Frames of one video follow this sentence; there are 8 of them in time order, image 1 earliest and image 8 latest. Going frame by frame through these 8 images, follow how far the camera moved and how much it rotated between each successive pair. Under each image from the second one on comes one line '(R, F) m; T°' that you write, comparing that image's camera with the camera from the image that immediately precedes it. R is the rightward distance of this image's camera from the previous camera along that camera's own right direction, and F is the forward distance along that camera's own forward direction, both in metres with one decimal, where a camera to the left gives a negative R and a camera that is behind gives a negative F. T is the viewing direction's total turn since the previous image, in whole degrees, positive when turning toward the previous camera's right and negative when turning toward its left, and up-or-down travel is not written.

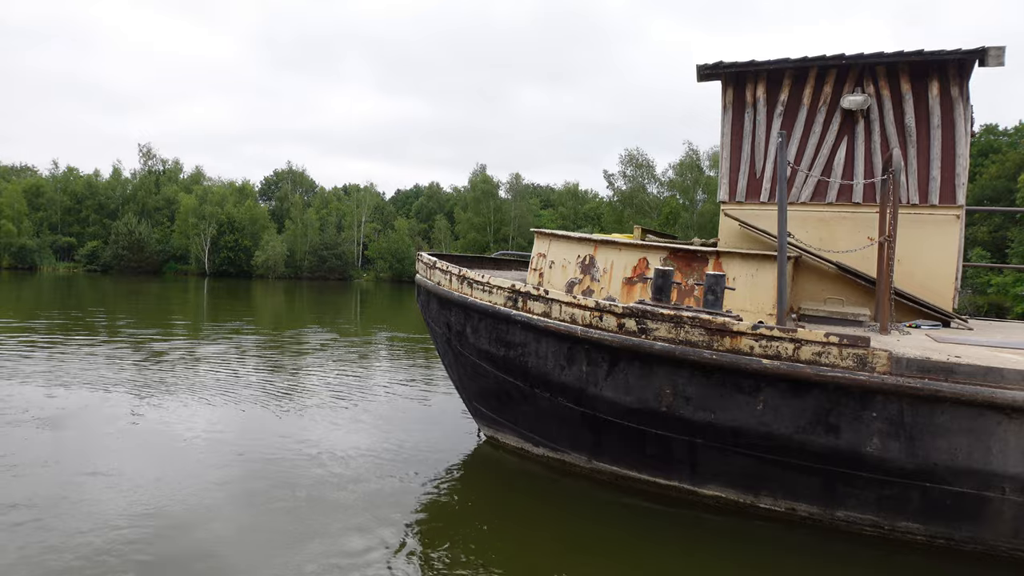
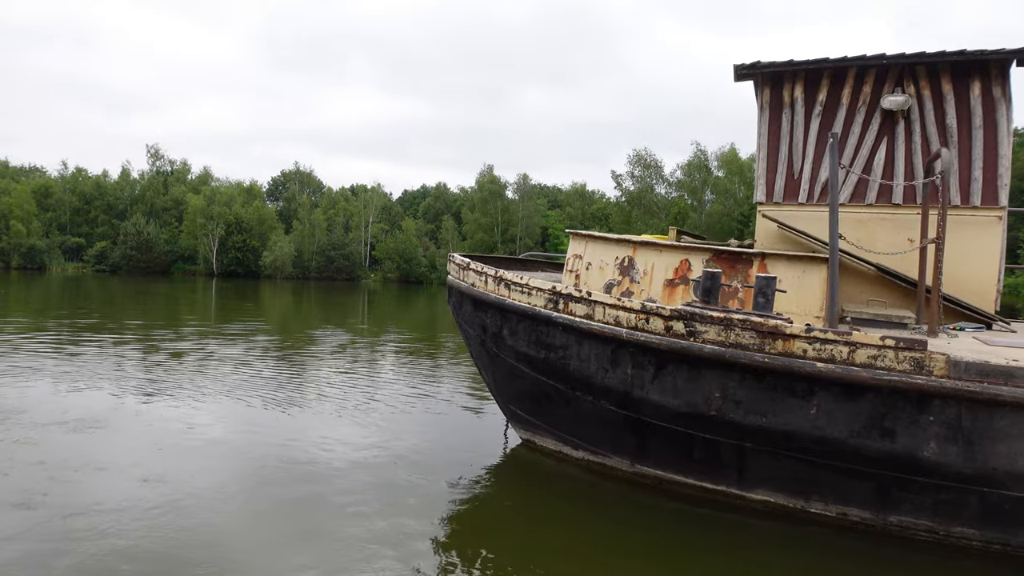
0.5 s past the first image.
(-0.2, 0.0) m; 0°
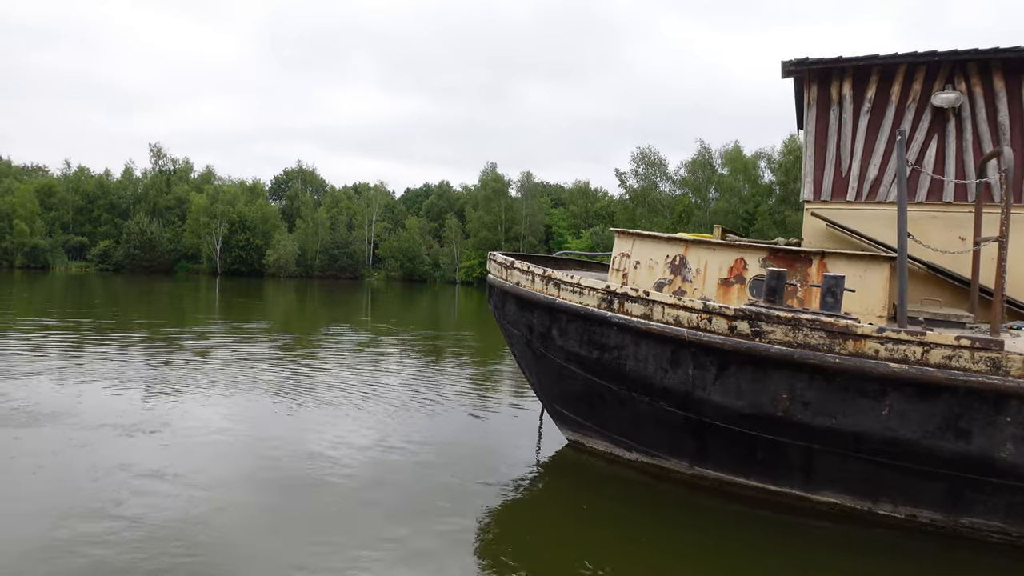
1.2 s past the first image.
(-0.3, 0.0) m; 0°
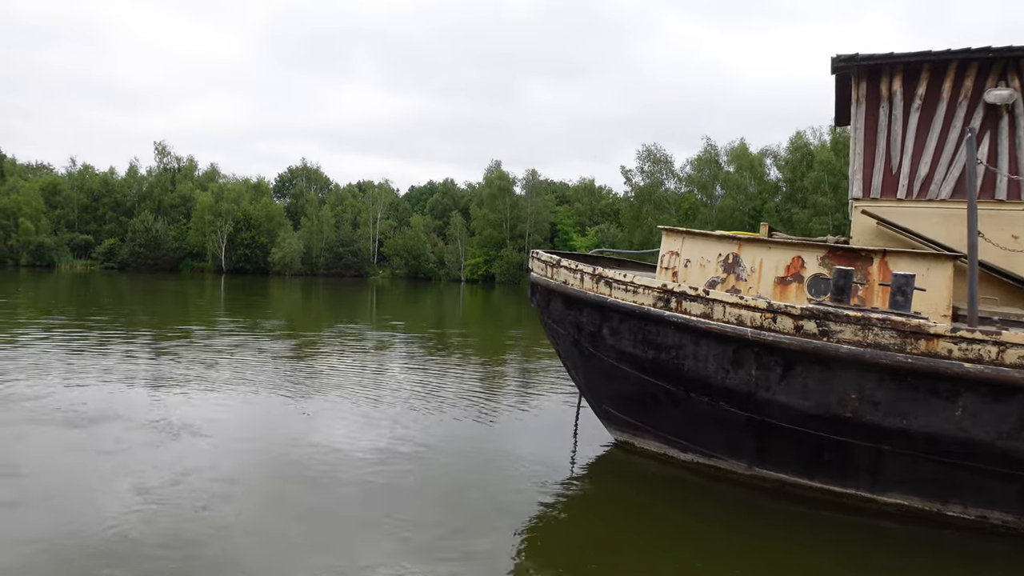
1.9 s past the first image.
(-0.3, 0.0) m; 0°
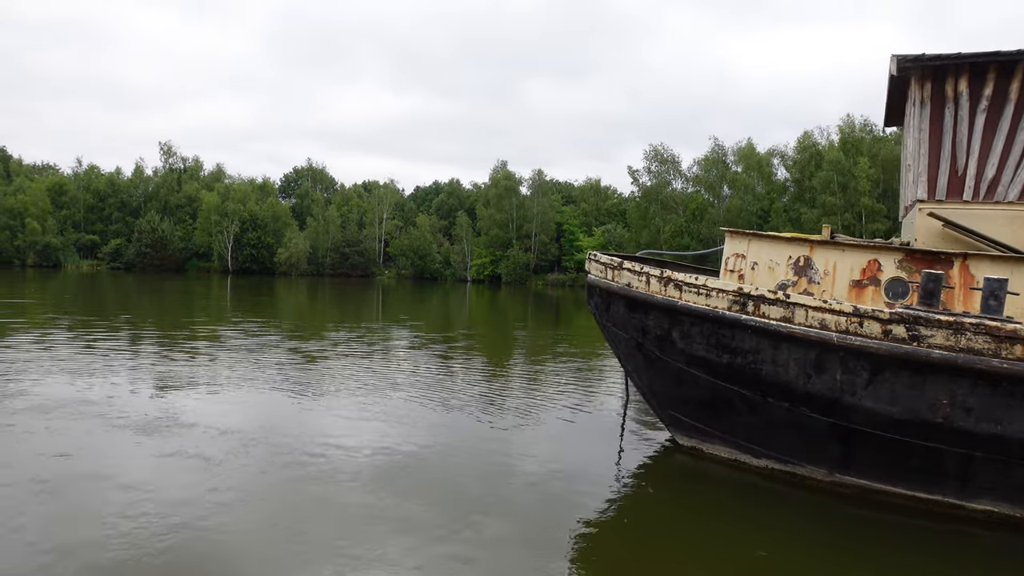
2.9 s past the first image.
(-0.4, 0.0) m; 0°
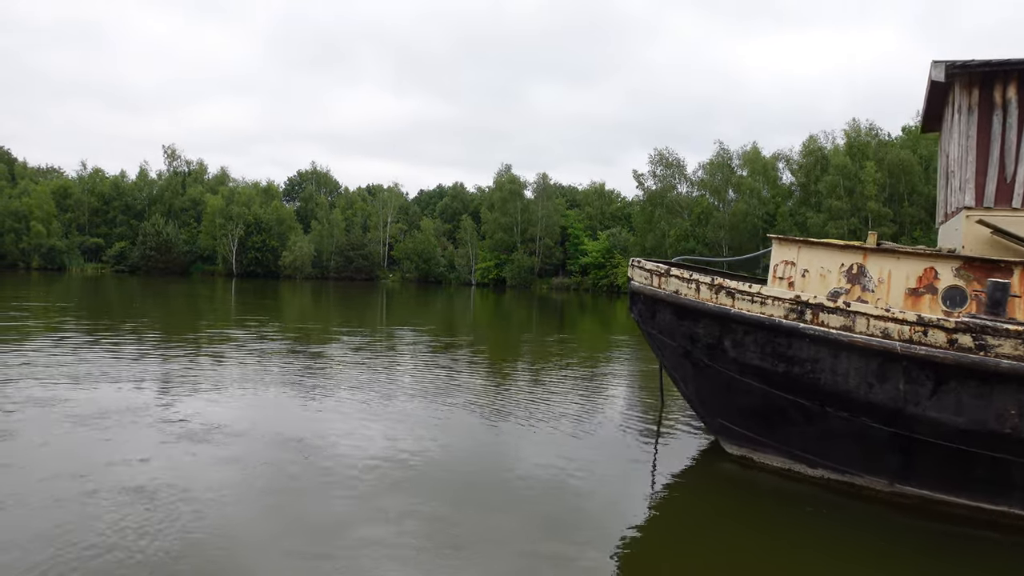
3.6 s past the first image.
(-0.3, 0.0) m; 0°
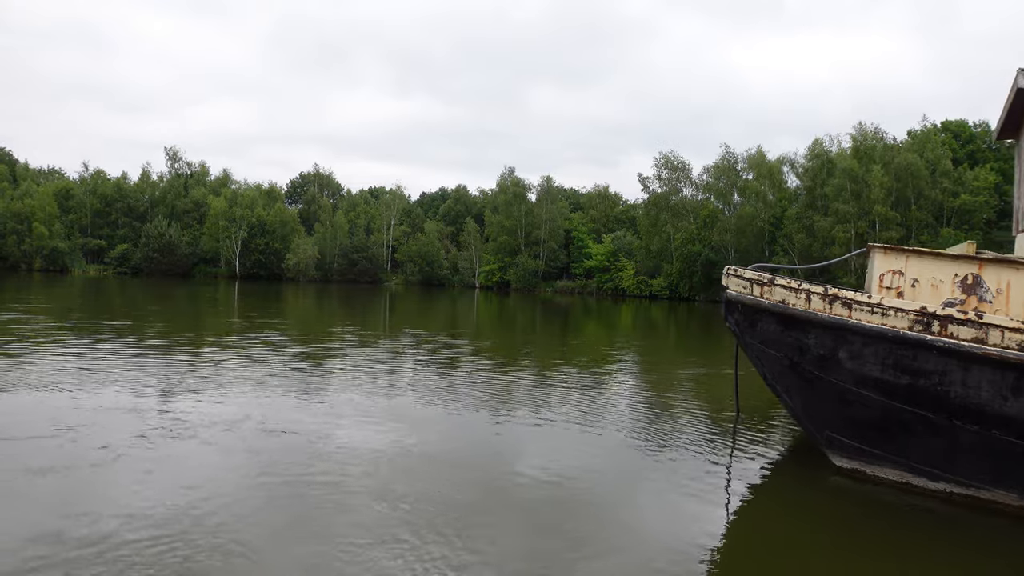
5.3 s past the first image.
(-0.7, +0.1) m; 0°
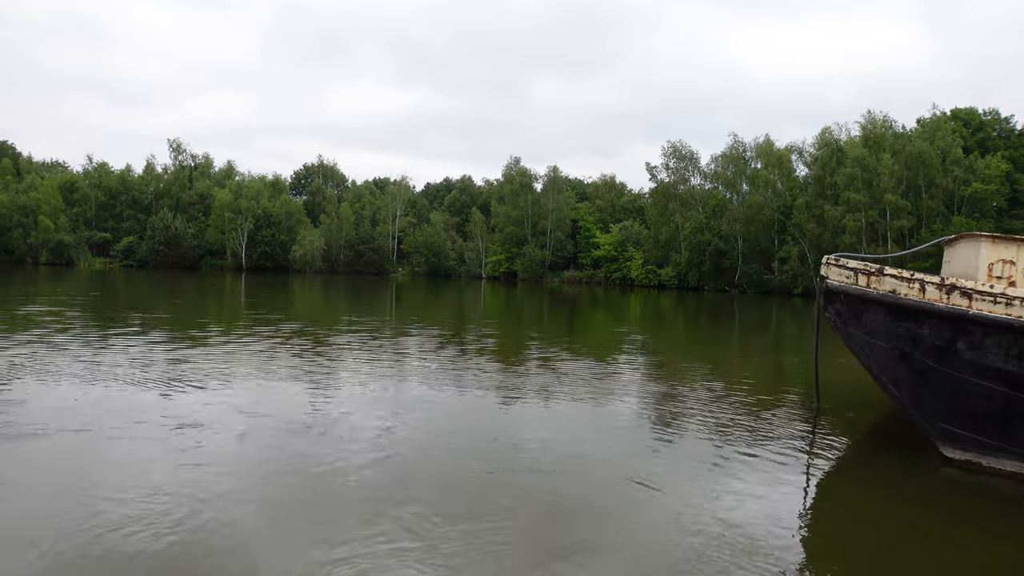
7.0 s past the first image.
(-0.7, 0.0) m; 0°
